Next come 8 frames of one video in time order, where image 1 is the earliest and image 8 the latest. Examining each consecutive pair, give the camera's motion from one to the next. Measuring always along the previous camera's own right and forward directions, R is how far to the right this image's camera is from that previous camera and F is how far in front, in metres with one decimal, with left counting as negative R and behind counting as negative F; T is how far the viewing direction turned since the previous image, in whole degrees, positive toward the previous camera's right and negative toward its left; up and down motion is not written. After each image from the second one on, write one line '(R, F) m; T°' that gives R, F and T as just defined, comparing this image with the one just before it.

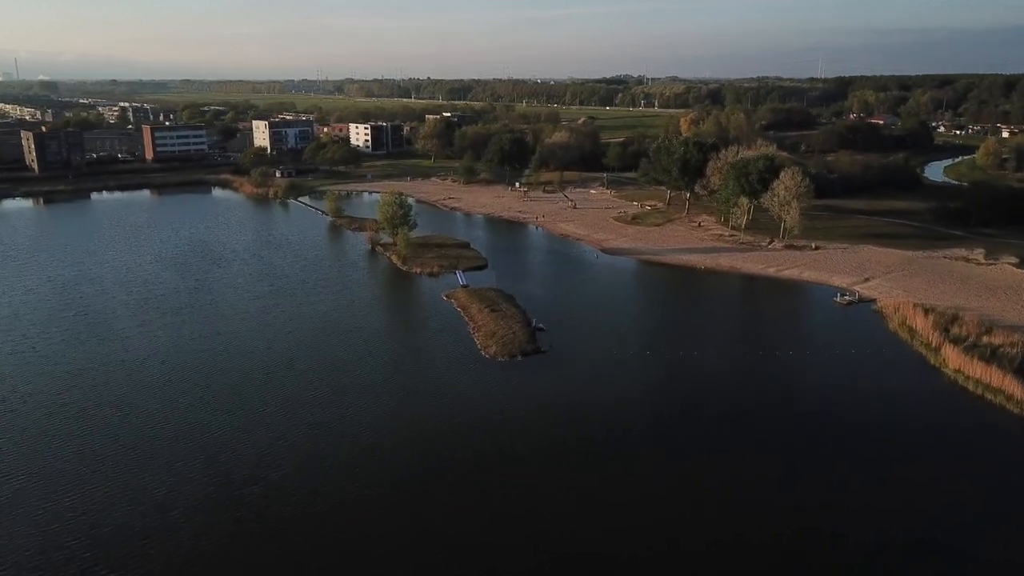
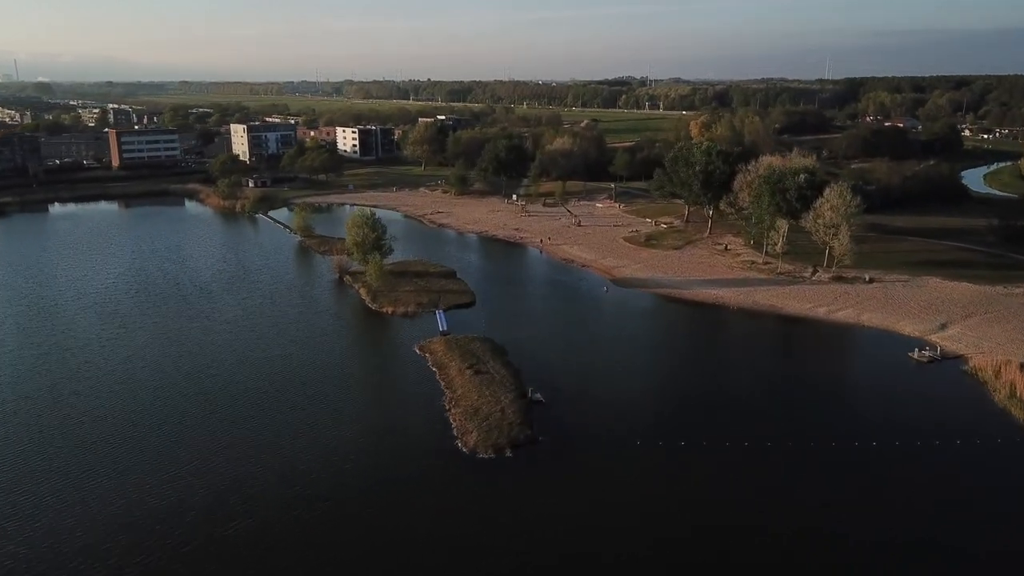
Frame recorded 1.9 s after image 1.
(+0.3, +5.8) m; 0°
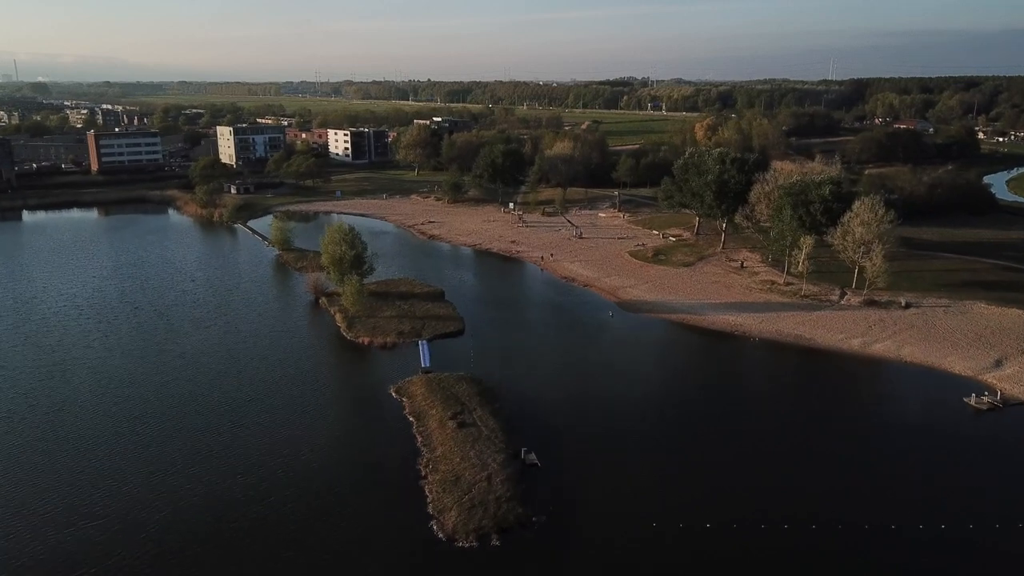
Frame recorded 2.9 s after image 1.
(+0.2, +3.1) m; 0°
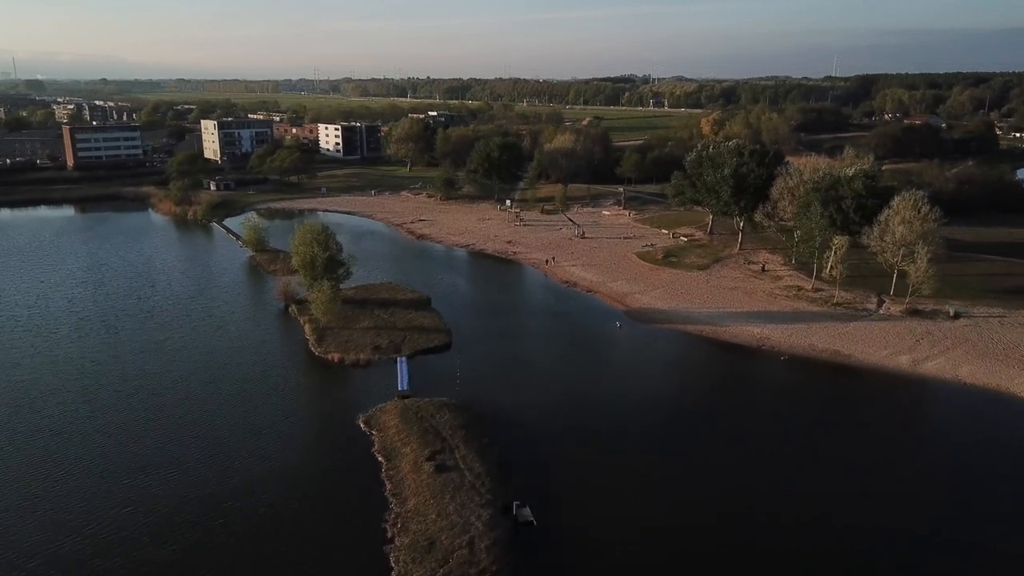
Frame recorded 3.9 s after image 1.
(+0.2, +3.2) m; 0°
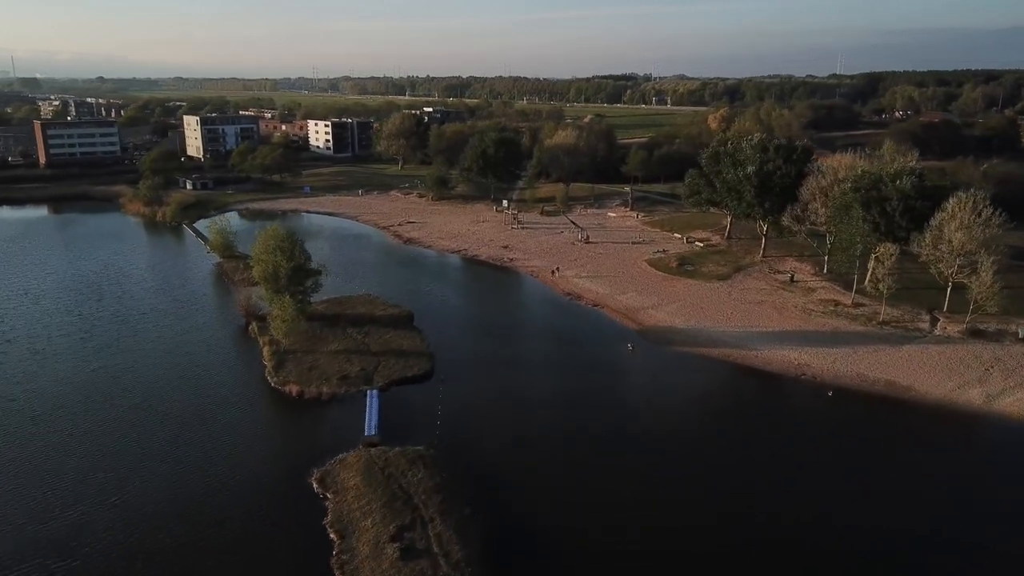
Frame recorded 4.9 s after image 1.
(+0.1, +3.4) m; 0°
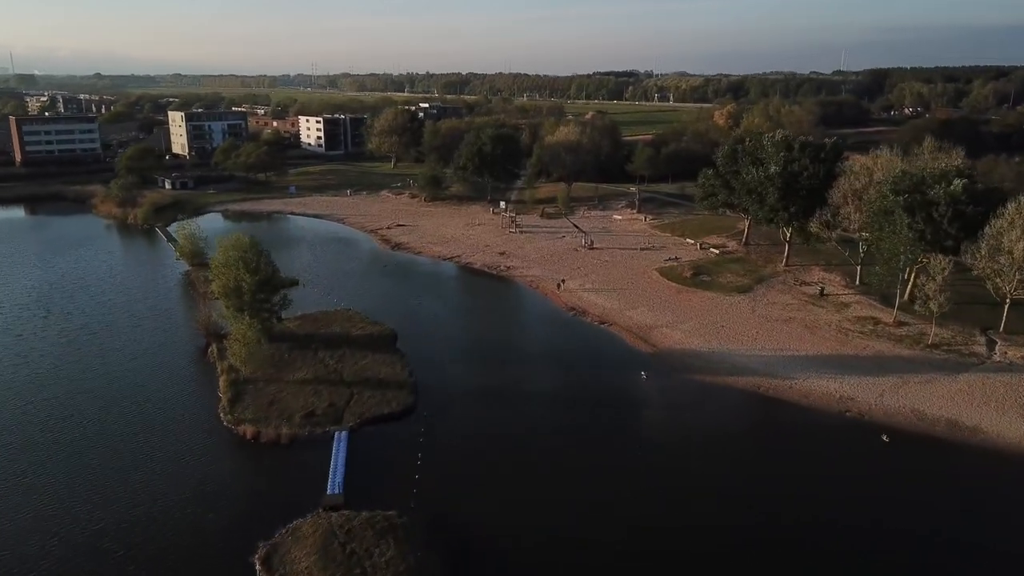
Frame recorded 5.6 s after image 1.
(+0.1, +2.7) m; 0°
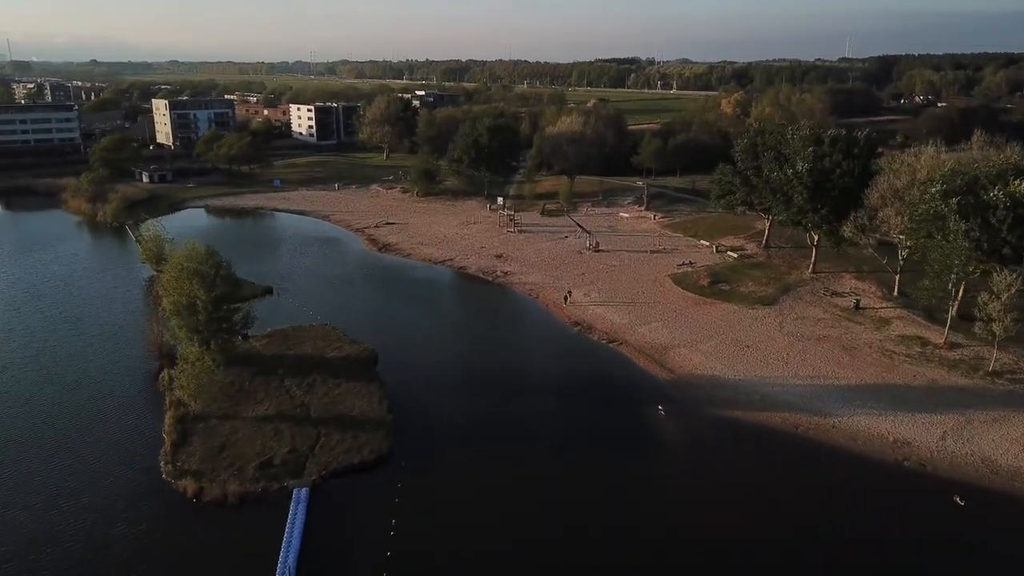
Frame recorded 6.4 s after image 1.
(+0.1, +2.5) m; 0°
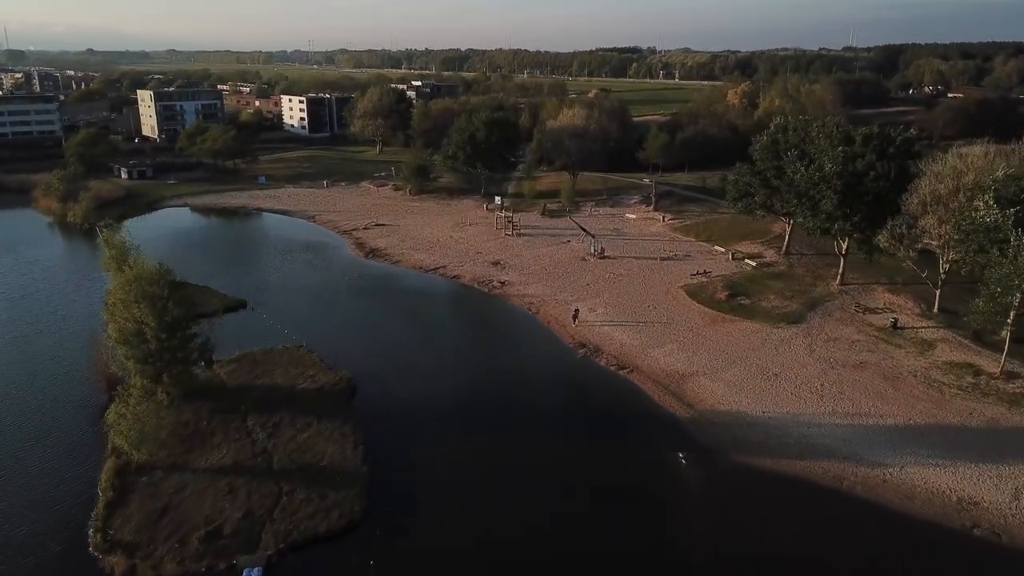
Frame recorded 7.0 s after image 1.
(+0.1, +2.1) m; 0°
